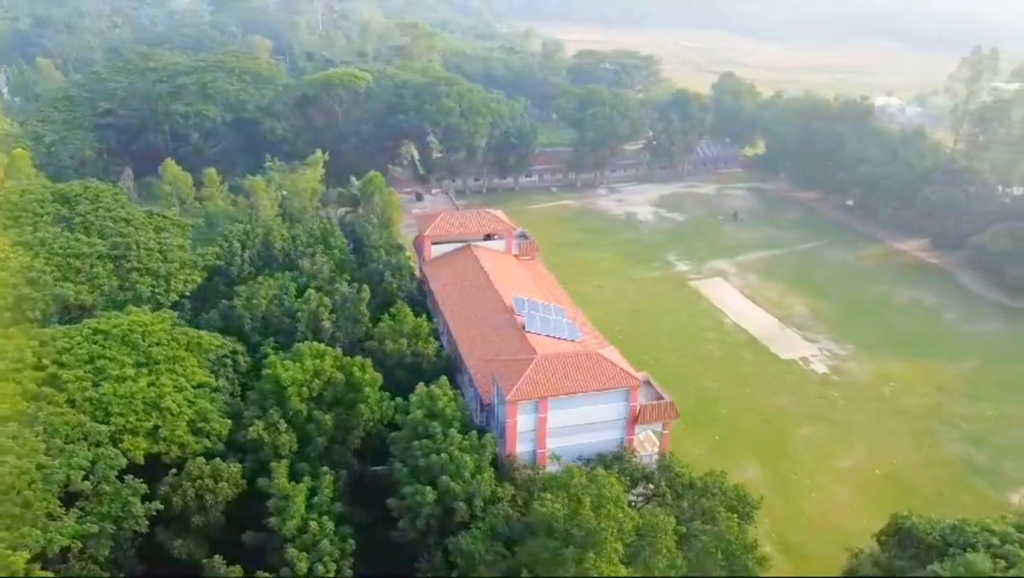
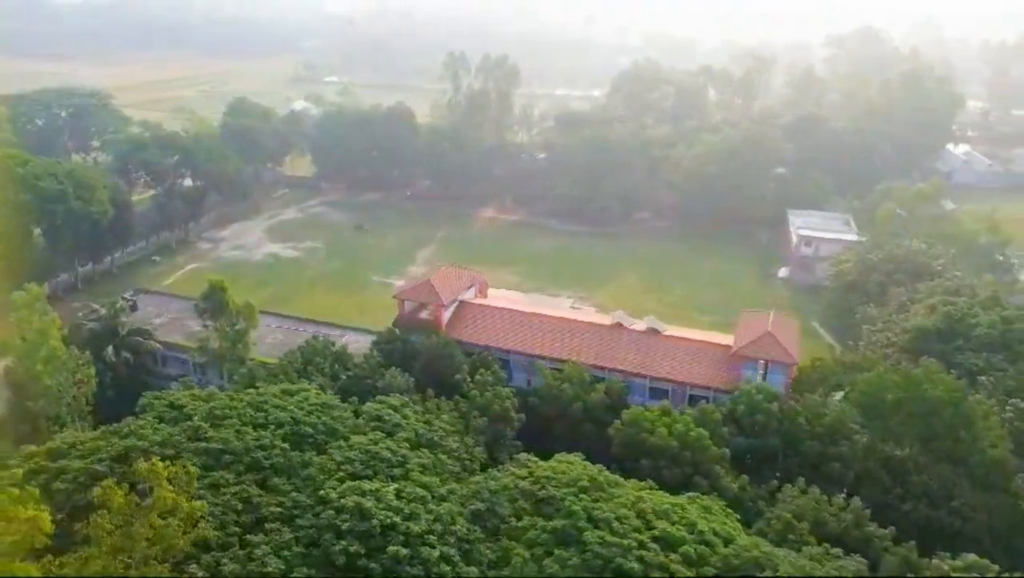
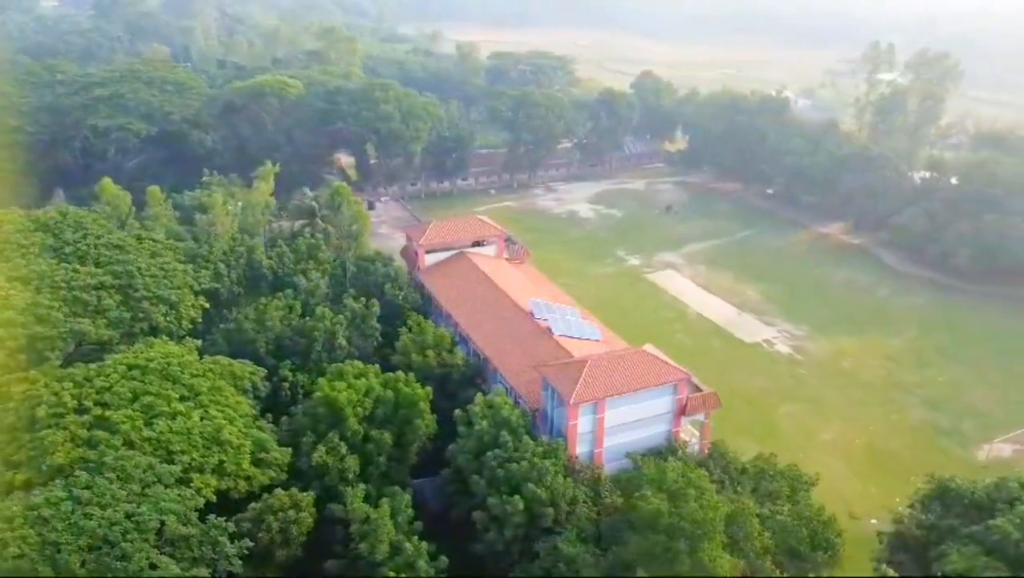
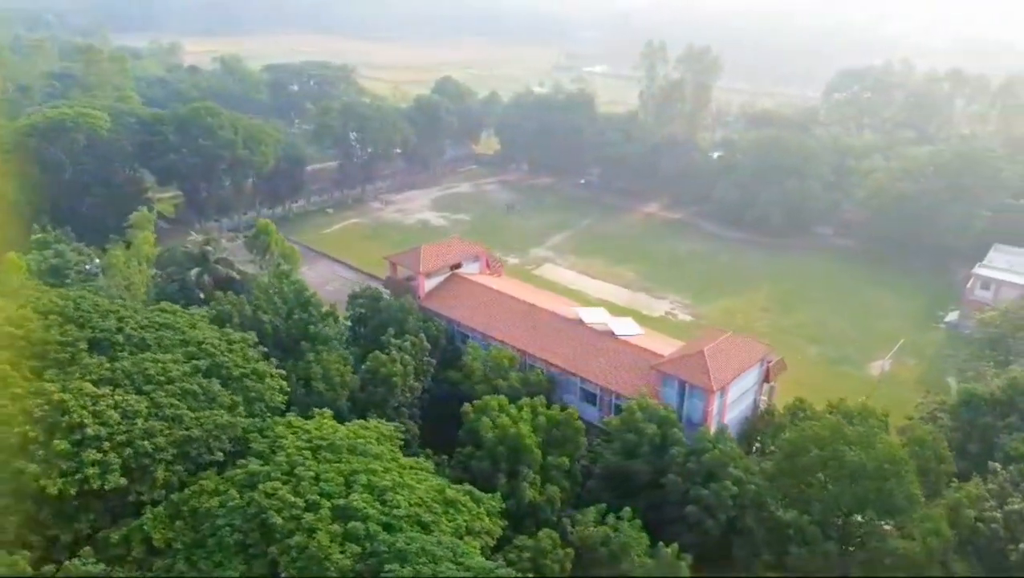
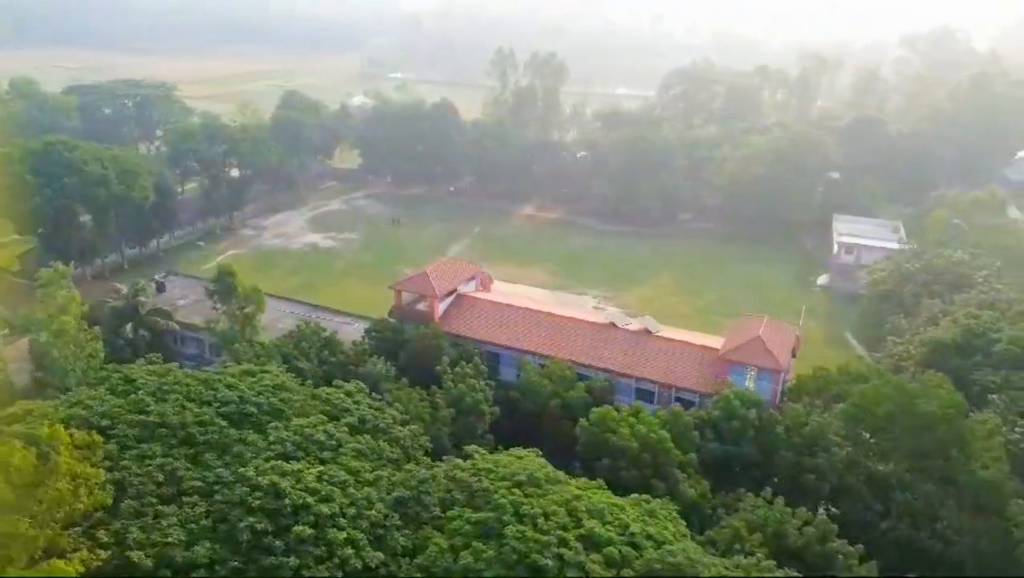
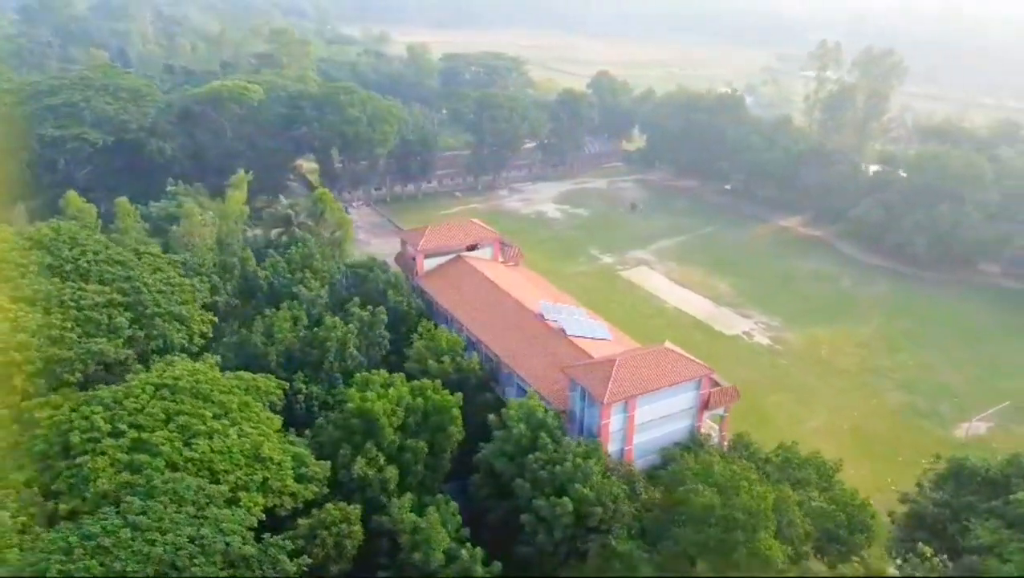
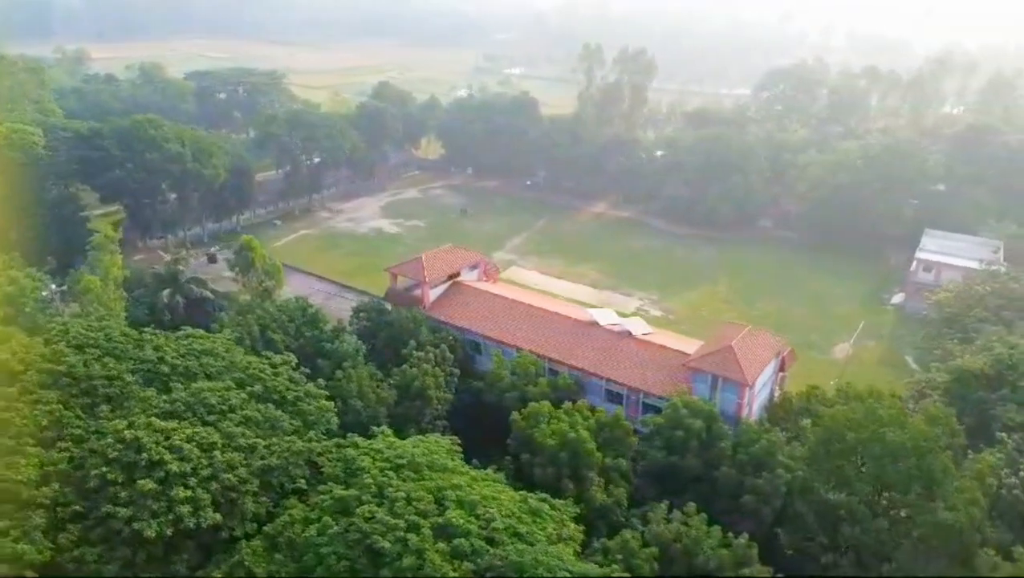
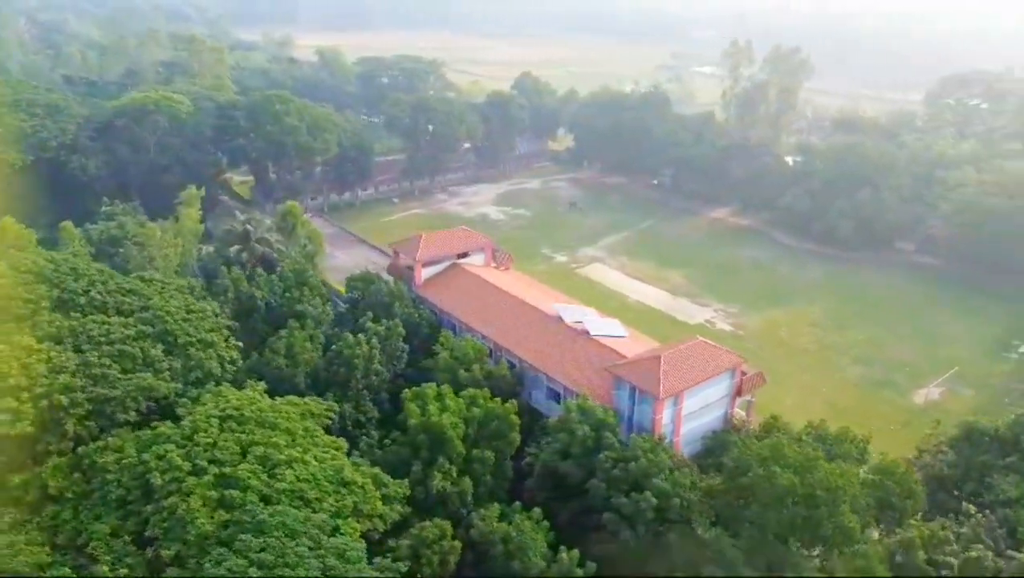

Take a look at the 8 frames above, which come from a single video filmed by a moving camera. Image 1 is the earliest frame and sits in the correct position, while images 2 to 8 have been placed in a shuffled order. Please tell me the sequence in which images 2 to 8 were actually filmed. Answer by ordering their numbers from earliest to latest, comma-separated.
3, 6, 8, 4, 7, 5, 2
